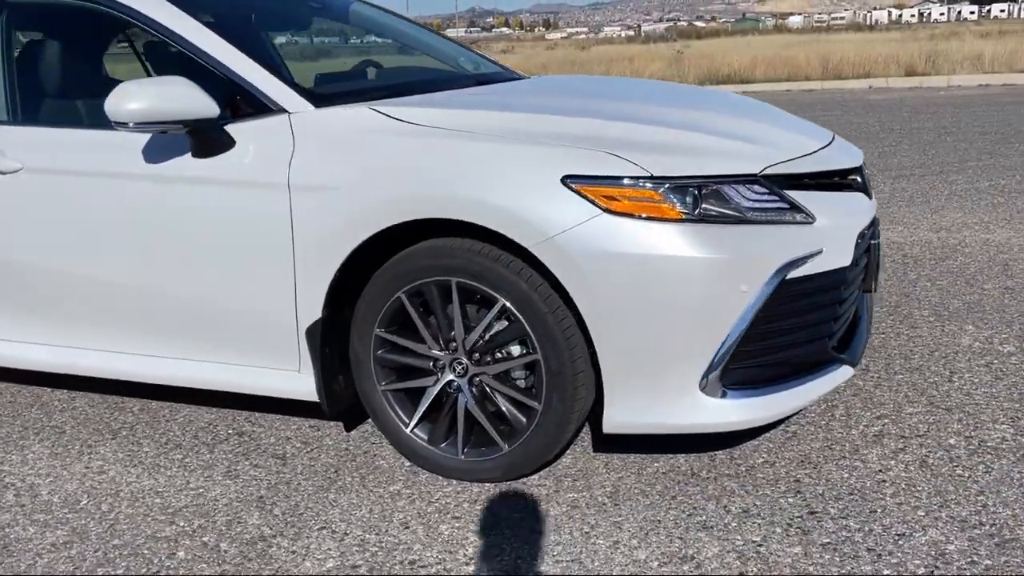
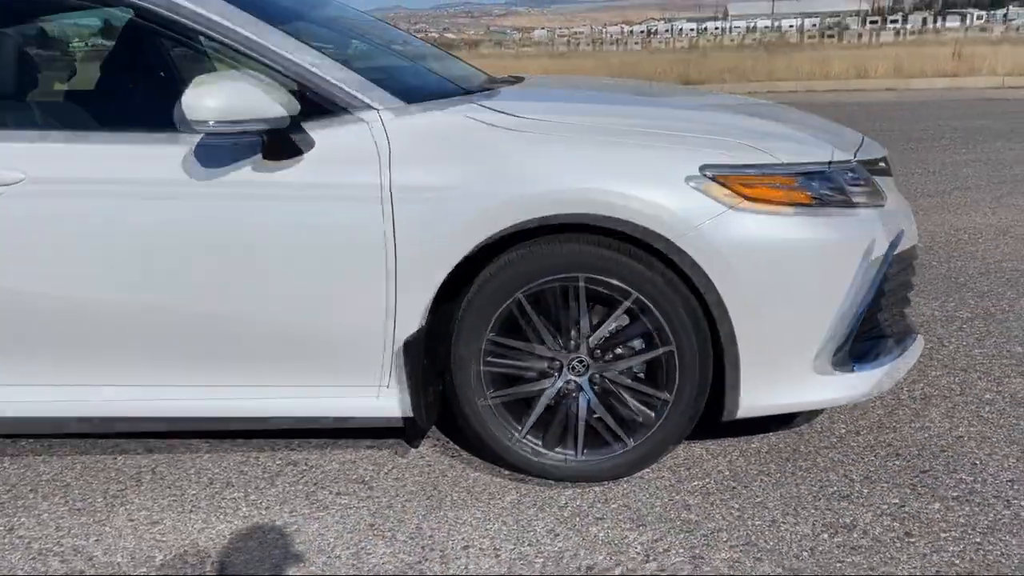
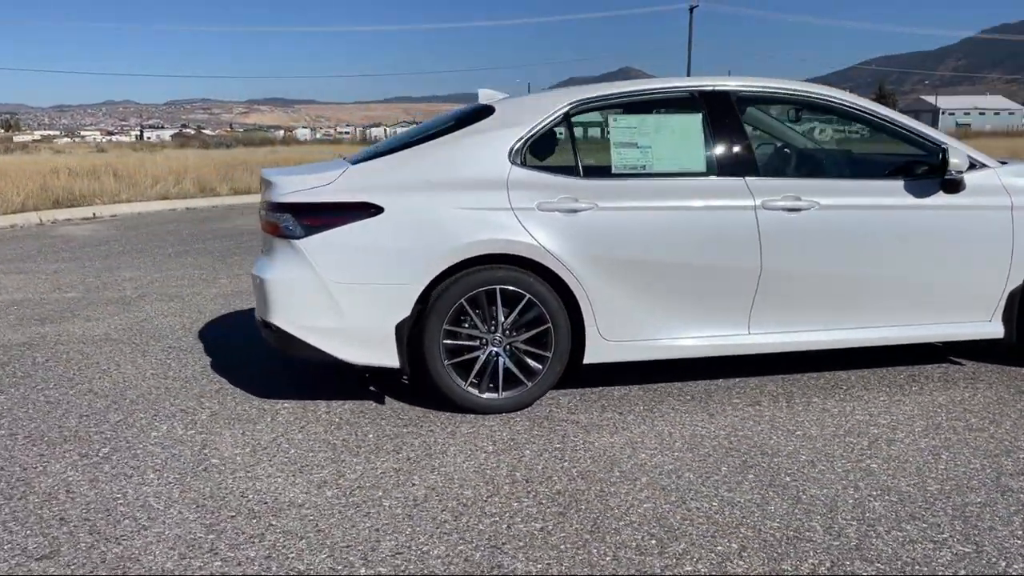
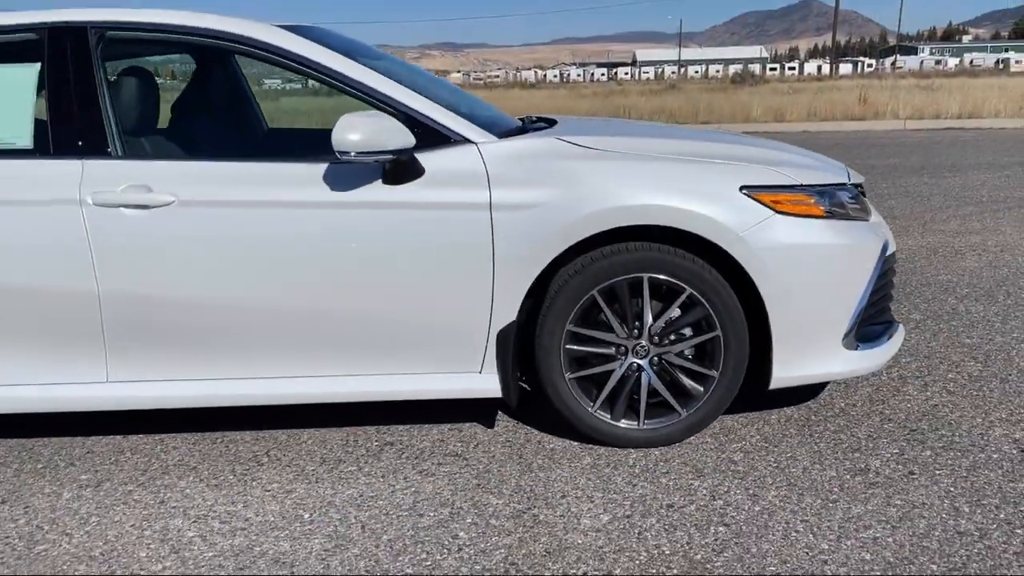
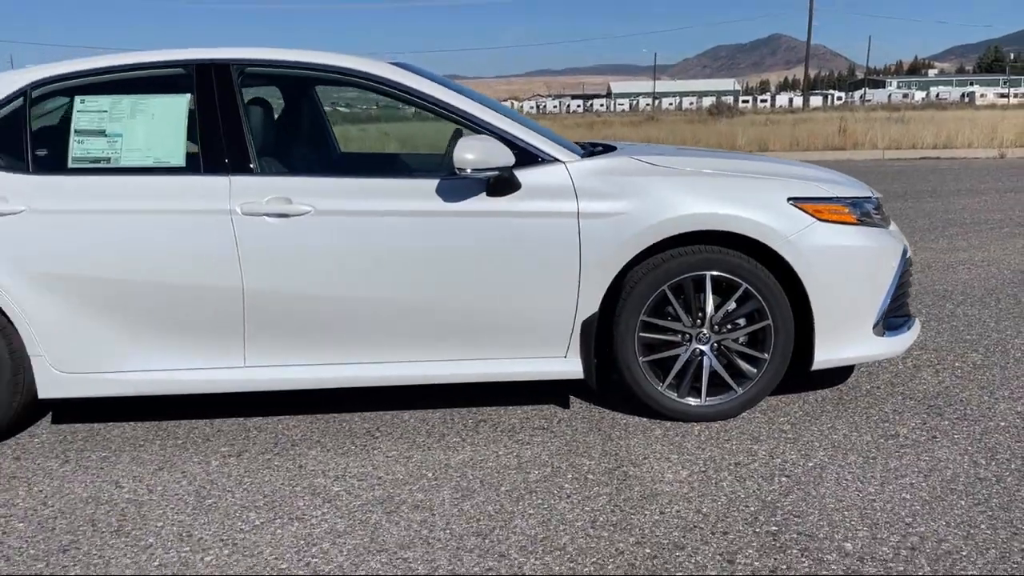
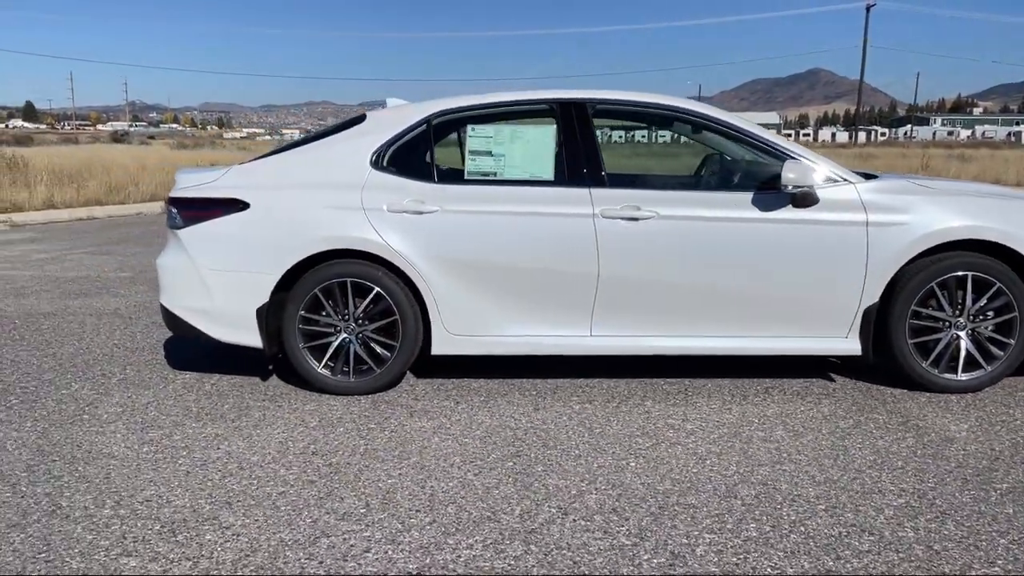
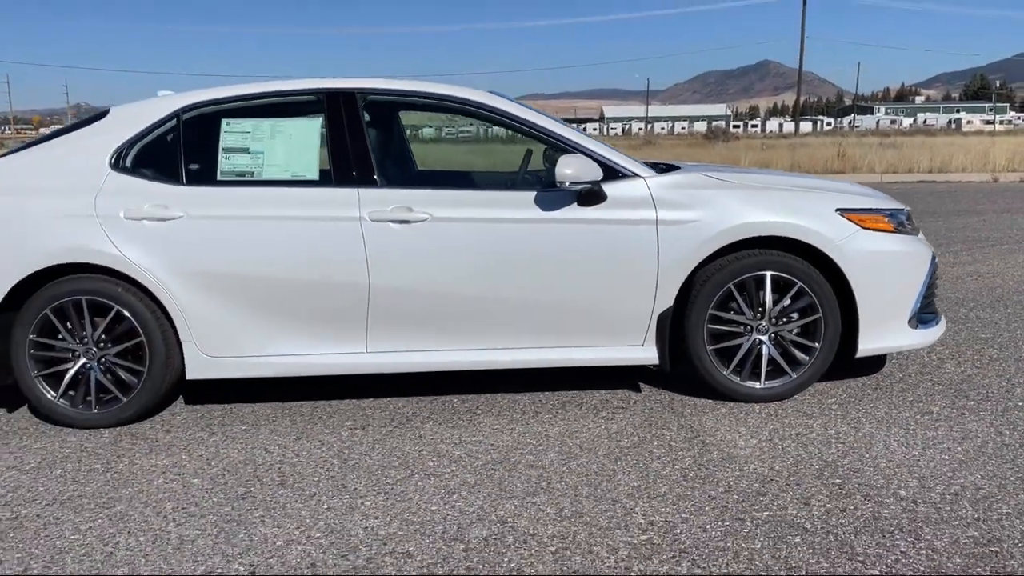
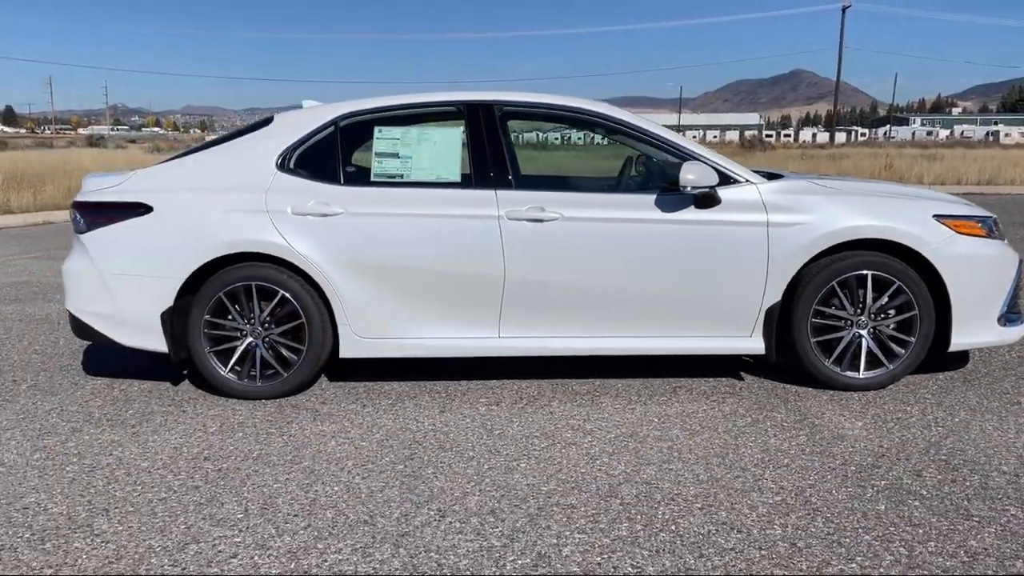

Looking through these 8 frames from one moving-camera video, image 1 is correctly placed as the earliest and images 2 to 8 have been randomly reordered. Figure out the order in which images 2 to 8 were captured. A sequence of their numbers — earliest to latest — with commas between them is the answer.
2, 4, 5, 7, 8, 6, 3
